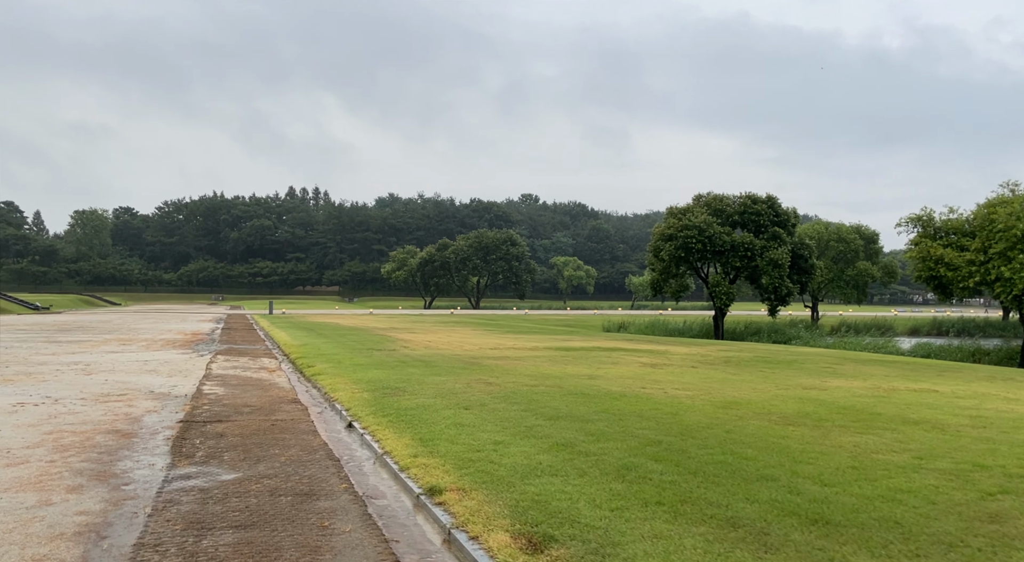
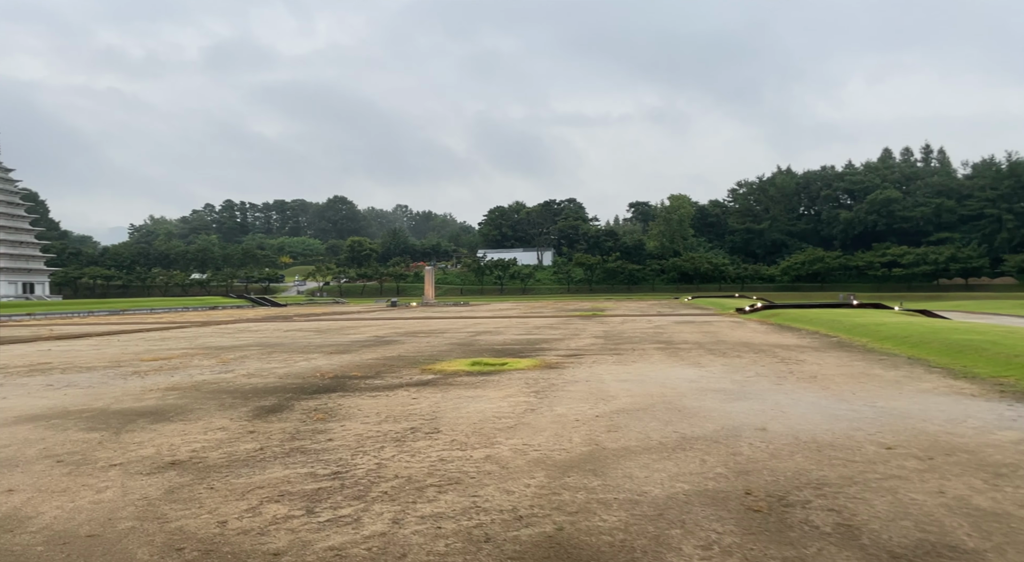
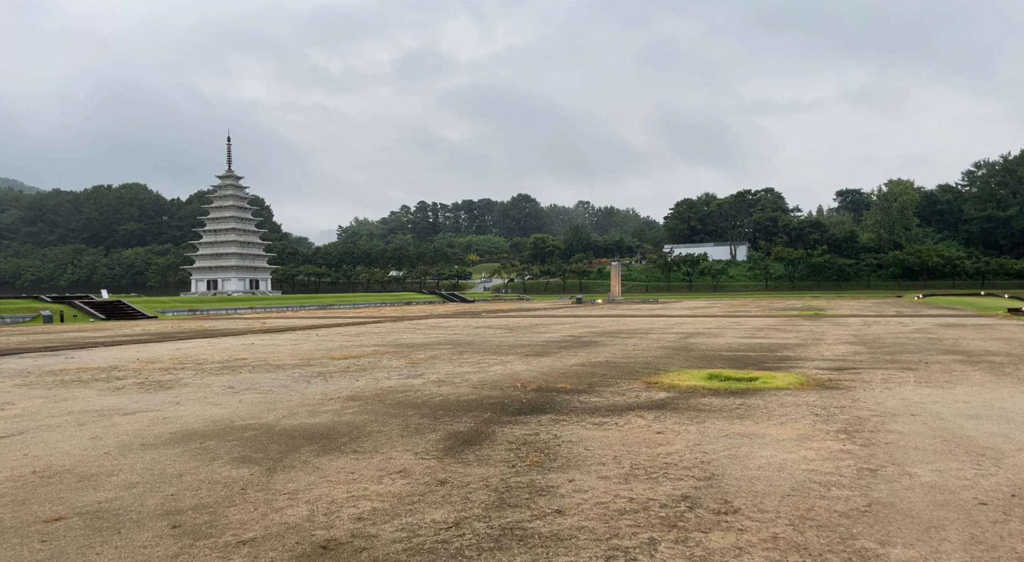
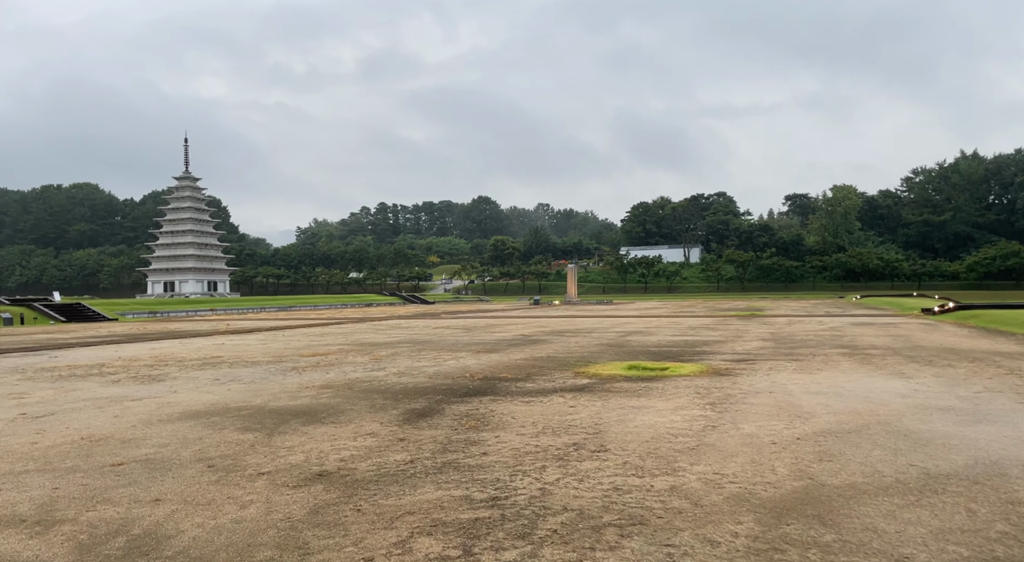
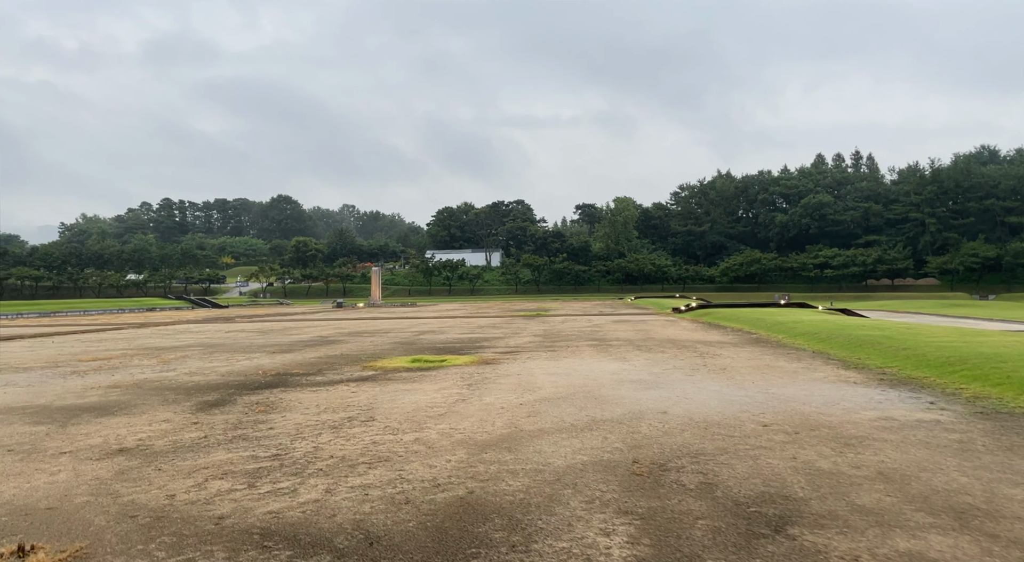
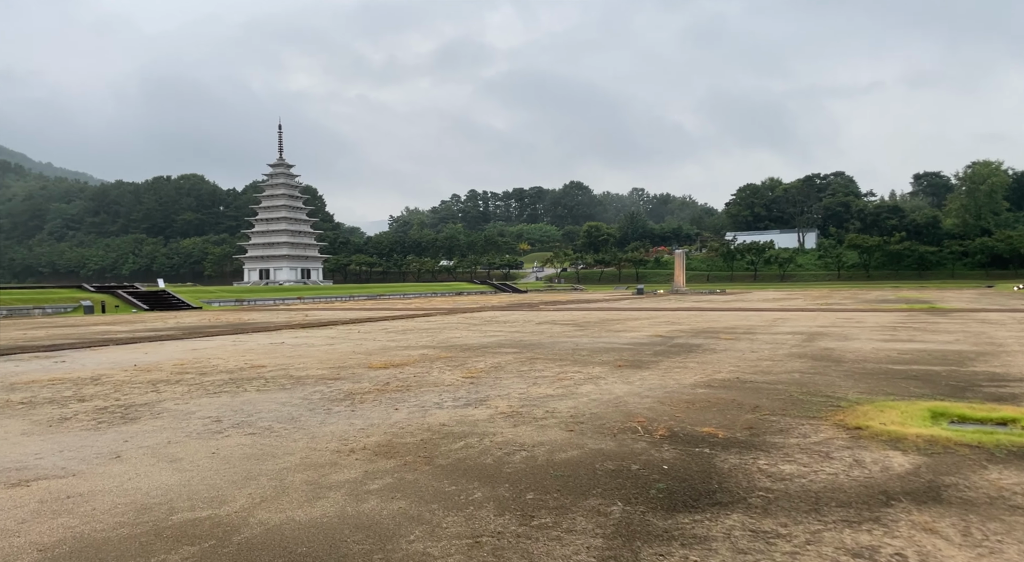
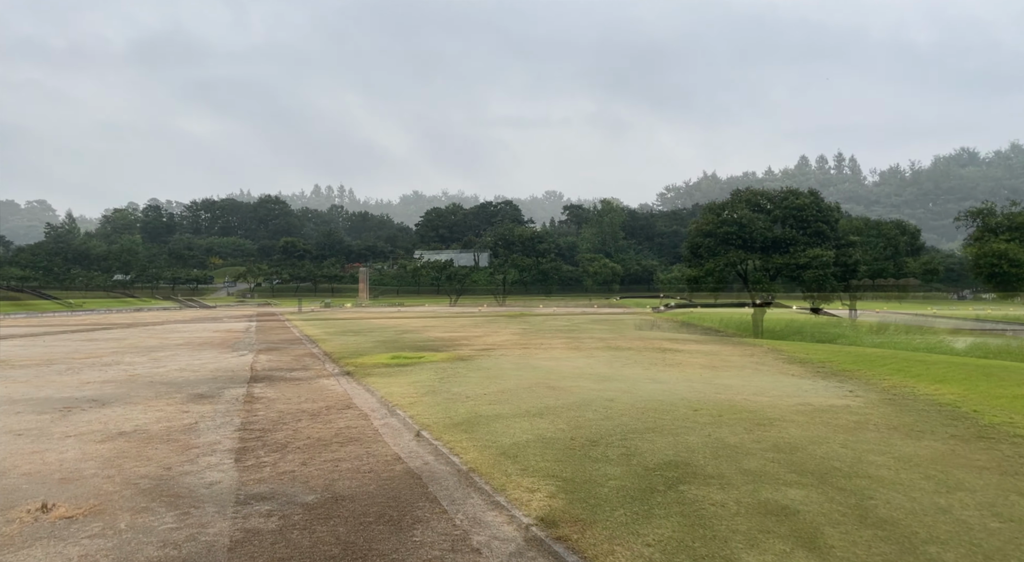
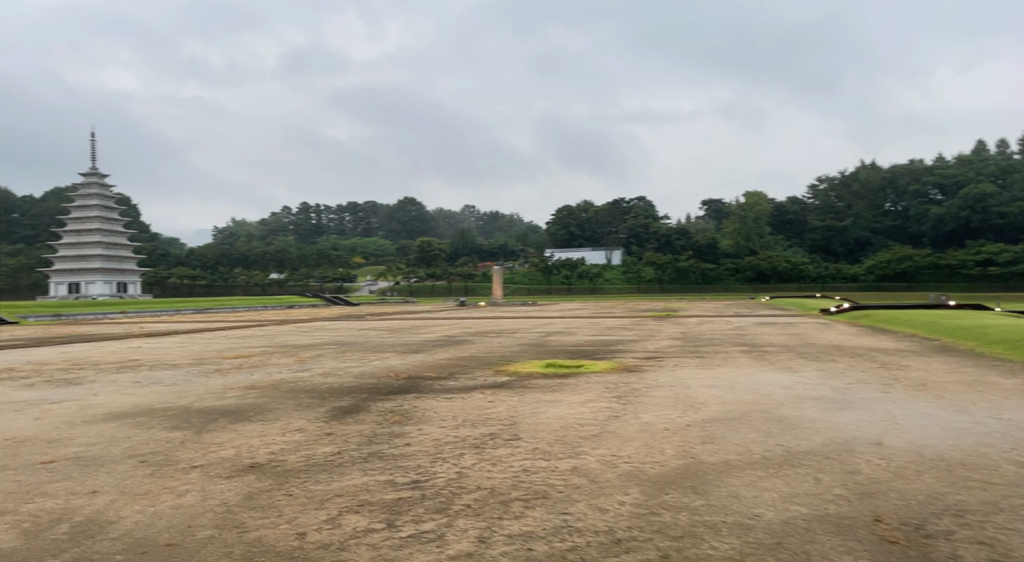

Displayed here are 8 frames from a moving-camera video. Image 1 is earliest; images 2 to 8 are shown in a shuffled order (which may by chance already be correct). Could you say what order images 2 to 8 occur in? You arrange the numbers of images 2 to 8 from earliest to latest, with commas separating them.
7, 5, 2, 8, 4, 3, 6
